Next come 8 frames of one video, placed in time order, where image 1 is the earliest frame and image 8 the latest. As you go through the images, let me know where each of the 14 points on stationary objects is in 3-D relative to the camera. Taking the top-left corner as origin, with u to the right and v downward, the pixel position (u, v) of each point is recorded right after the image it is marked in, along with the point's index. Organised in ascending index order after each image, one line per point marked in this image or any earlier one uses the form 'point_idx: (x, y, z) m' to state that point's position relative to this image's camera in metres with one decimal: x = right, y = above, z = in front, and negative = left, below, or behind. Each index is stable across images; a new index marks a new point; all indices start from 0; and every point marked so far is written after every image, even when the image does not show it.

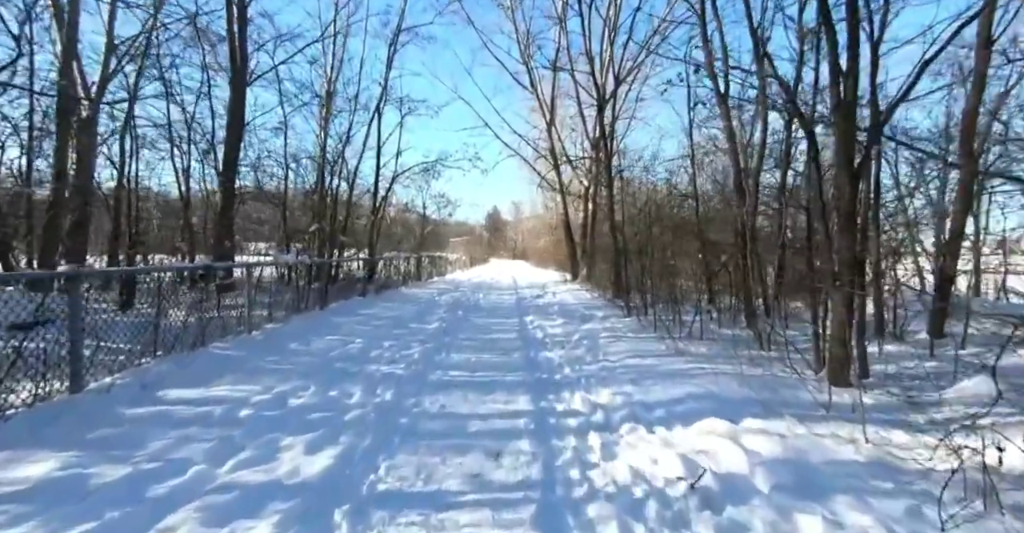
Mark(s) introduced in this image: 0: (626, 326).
0: (+1.9, -1.0, +8.5) m
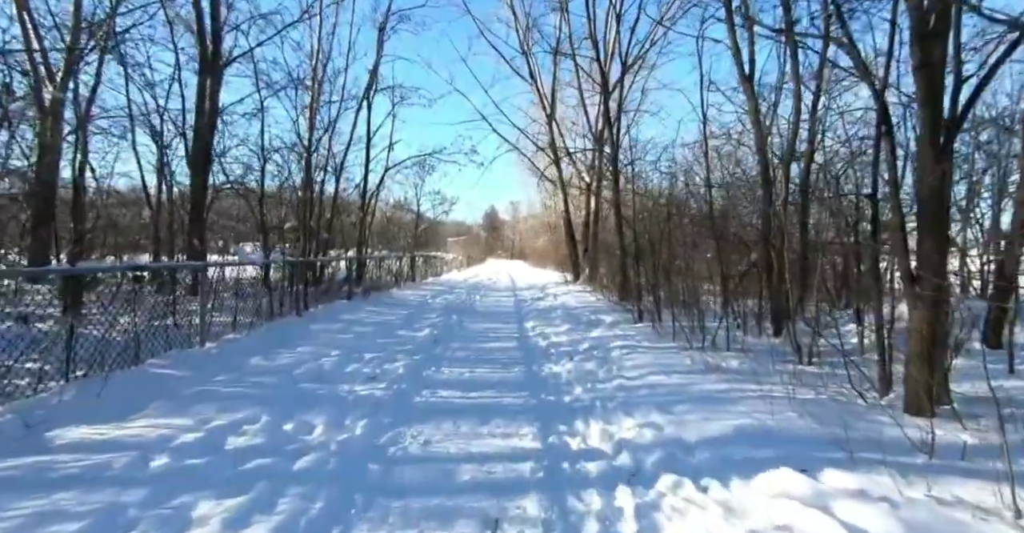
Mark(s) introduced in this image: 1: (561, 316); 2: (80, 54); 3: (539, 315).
0: (+1.9, -1.0, +7.6) m
1: (+1.0, -1.0, +10.2) m
2: (-8.7, +4.3, +10.2) m
3: (+0.6, -1.0, +10.8) m
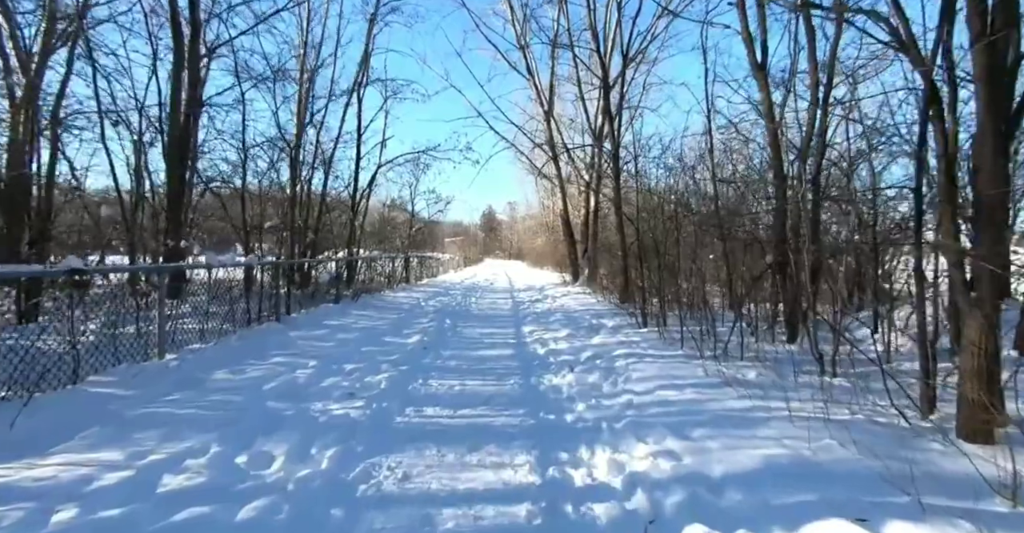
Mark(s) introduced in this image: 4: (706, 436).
0: (+1.9, -1.0, +7.1) m
1: (+0.9, -1.1, +9.7) m
2: (-8.8, +4.3, +9.7) m
3: (+0.5, -1.1, +10.2) m
4: (+1.3, -1.1, +3.4) m
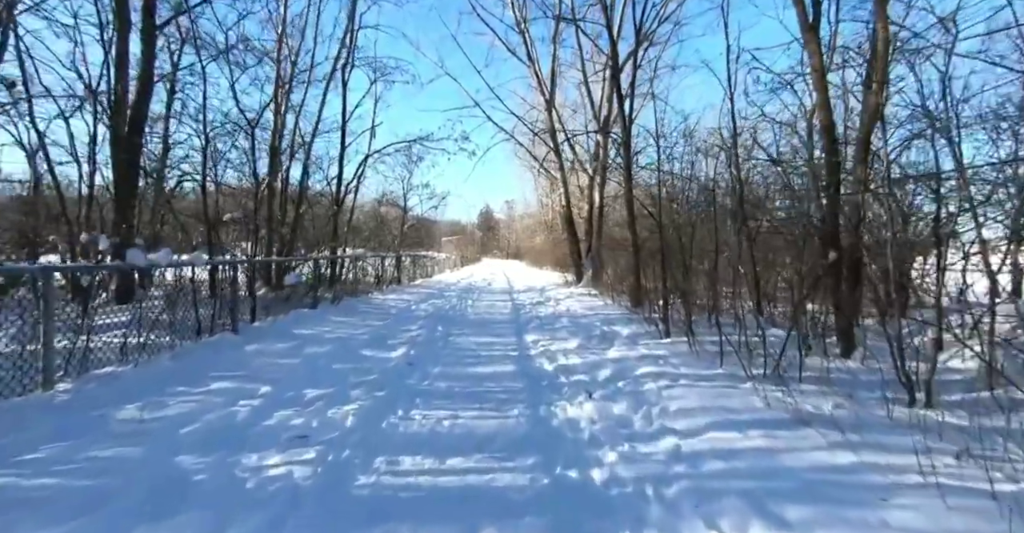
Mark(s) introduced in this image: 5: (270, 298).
0: (+1.9, -1.0, +6.0) m
1: (+1.0, -1.0, +8.6) m
2: (-8.8, +4.2, +8.5) m
3: (+0.5, -1.1, +9.1) m
4: (+1.4, -1.1, +2.3) m
5: (-4.1, -0.5, +8.5) m
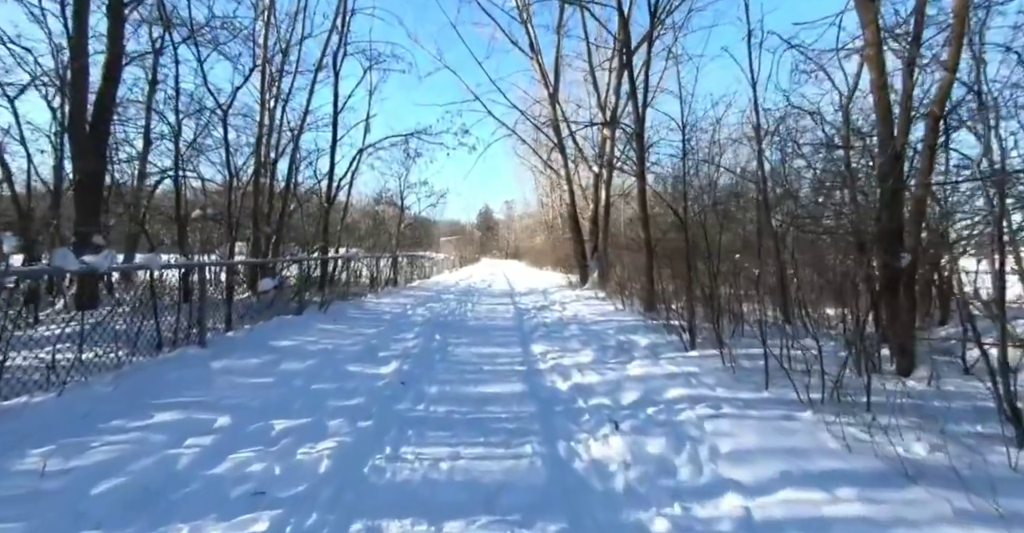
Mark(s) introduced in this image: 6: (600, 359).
0: (+2.0, -1.1, +5.2) m
1: (+1.0, -1.1, +7.8) m
2: (-8.7, +4.2, +7.7) m
3: (+0.6, -1.1, +8.3) m
4: (+1.4, -1.2, +1.5) m
5: (-4.0, -0.6, +7.7) m
6: (+1.1, -1.1, +6.3) m
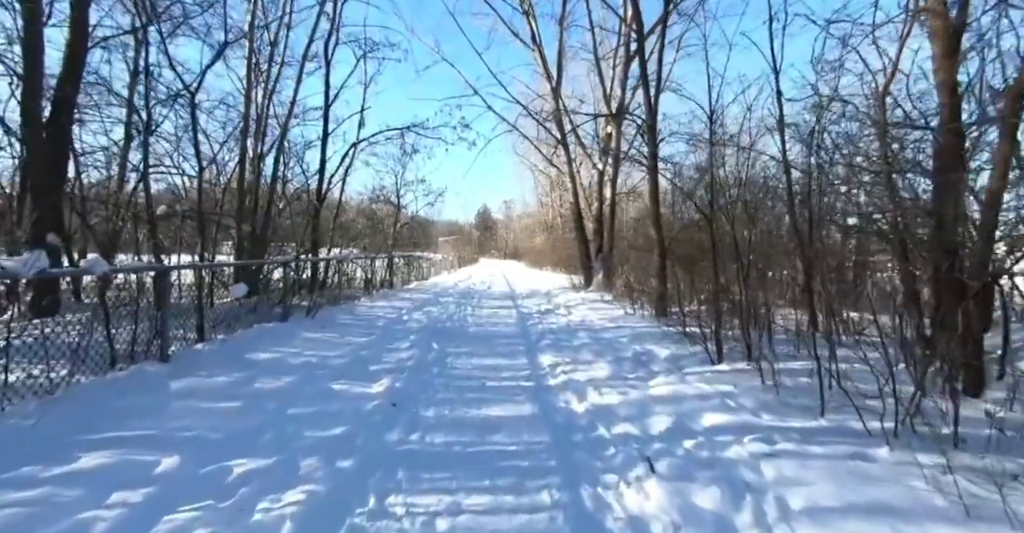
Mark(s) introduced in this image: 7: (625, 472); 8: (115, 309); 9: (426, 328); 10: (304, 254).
0: (+2.0, -1.1, +4.5) m
1: (+1.1, -1.1, +7.1) m
2: (-8.7, +4.2, +7.0) m
3: (+0.7, -1.1, +7.6) m
4: (+1.5, -1.2, +0.8) m
5: (-3.9, -0.6, +7.0) m
6: (+1.2, -1.2, +5.6) m
7: (+0.7, -1.3, +3.1) m
8: (-3.6, -0.4, +4.5) m
9: (-1.5, -1.1, +8.9) m
10: (-4.4, +0.3, +10.8) m
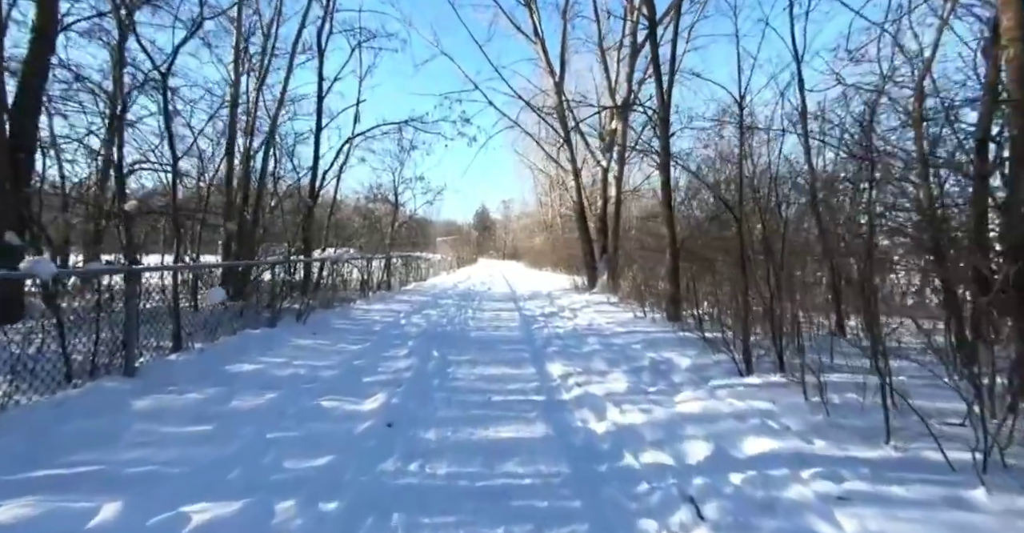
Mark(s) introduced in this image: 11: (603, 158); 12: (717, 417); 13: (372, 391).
0: (+2.1, -1.1, +4.0) m
1: (+1.2, -1.1, +6.6) m
2: (-8.6, +4.2, +6.4) m
3: (+0.7, -1.2, +7.1) m
4: (+1.6, -1.2, +0.3) m
5: (-3.8, -0.6, +6.5) m
6: (+1.2, -1.2, +5.1) m
7: (+0.8, -1.3, +2.6) m
8: (-3.5, -0.4, +3.9) m
9: (-1.4, -1.1, +8.3) m
10: (-4.4, +0.3, +10.3) m
11: (+2.8, +3.3, +15.4) m
12: (+1.6, -1.2, +3.9) m
13: (-1.3, -1.1, +4.7) m
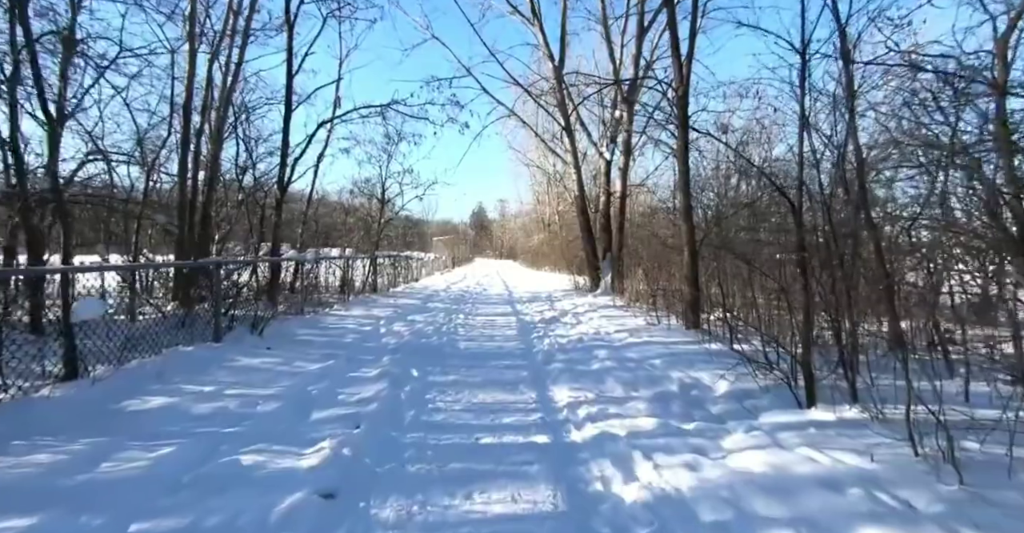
0: (+2.1, -1.1, +2.9) m
1: (+1.1, -1.1, +5.4) m
2: (-8.6, +4.2, +5.2) m
3: (+0.7, -1.2, +6.0) m
4: (+1.6, -1.2, -0.9) m
5: (-3.9, -0.6, +5.3) m
6: (+1.2, -1.2, +3.9) m
7: (+0.8, -1.3, +1.5) m
8: (-3.5, -0.4, +2.7) m
9: (-1.5, -1.1, +7.1) m
10: (-4.5, +0.3, +9.1) m
11: (+2.6, +3.3, +14.3) m
12: (+1.6, -1.2, +2.8) m
13: (-1.4, -1.2, +3.6) m
